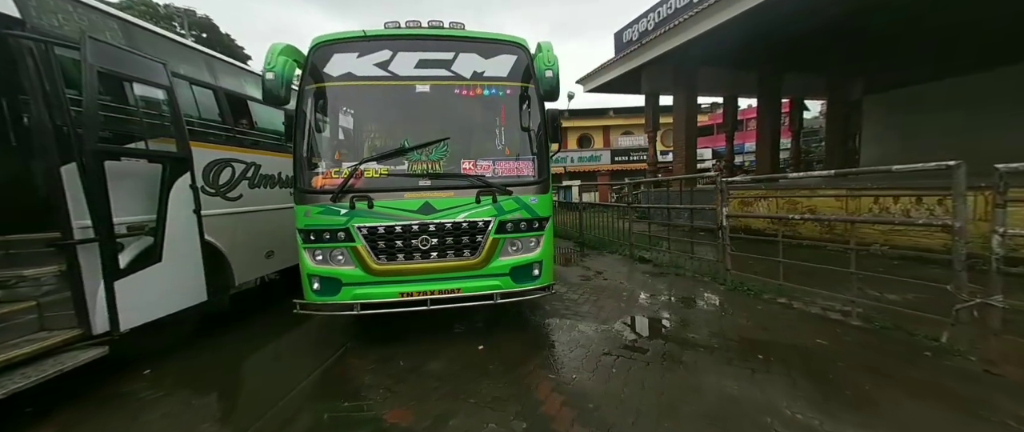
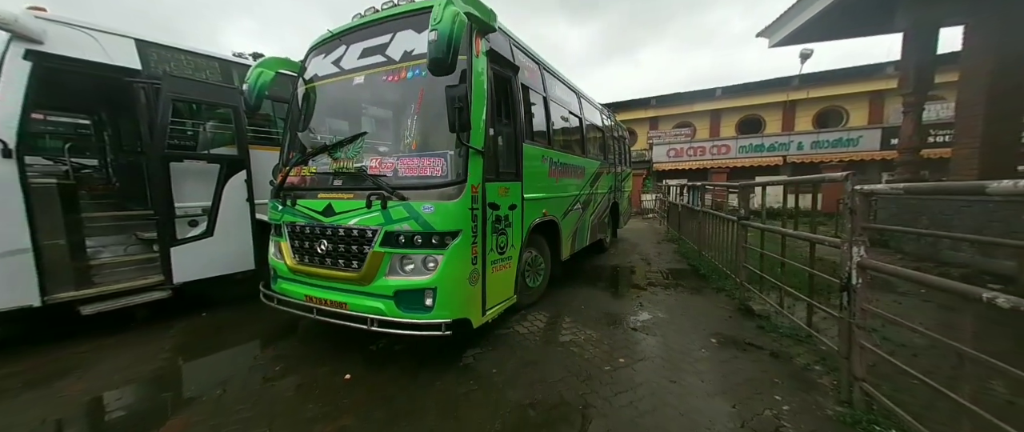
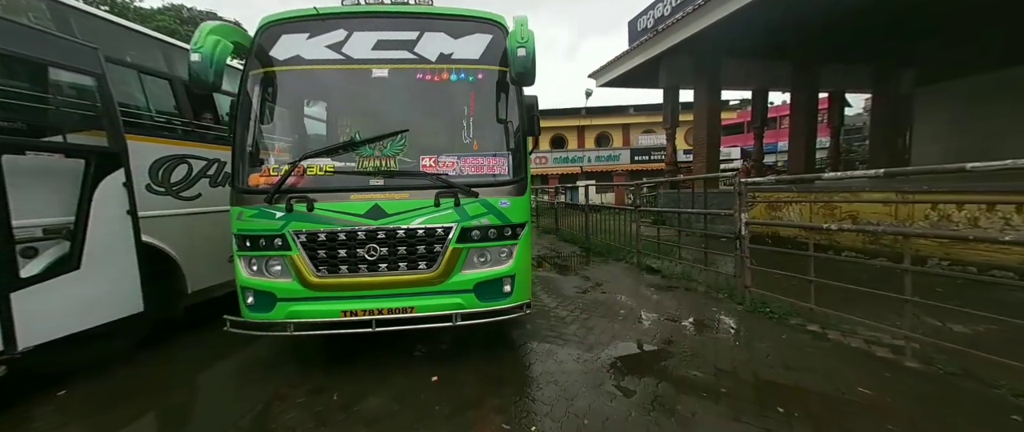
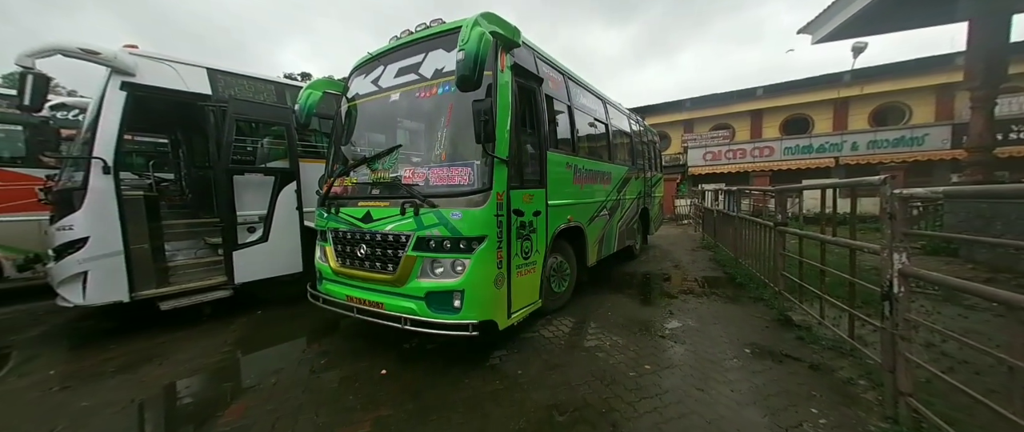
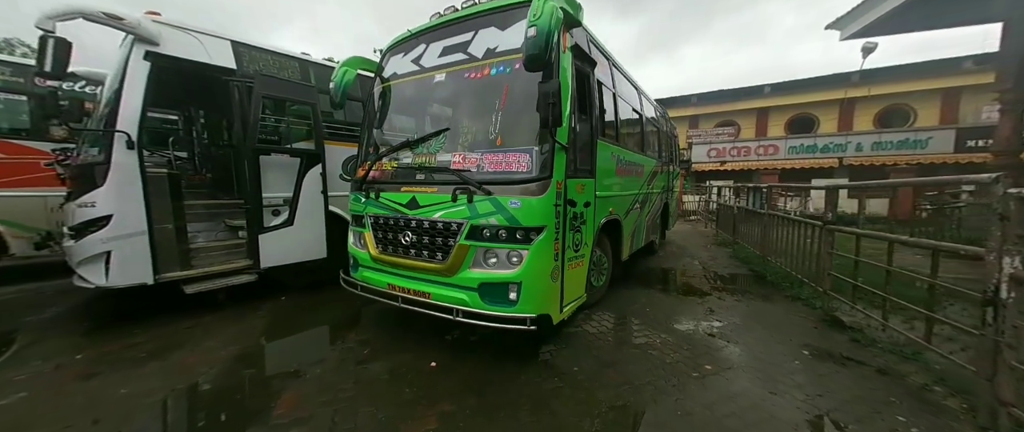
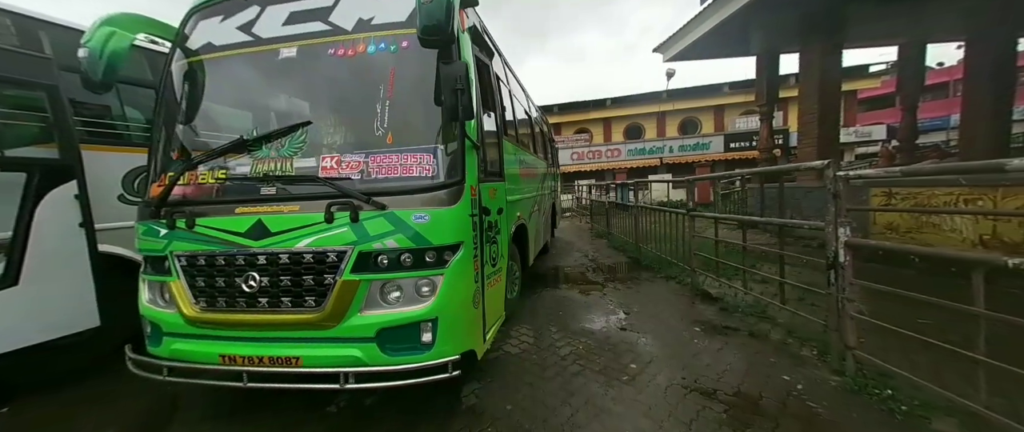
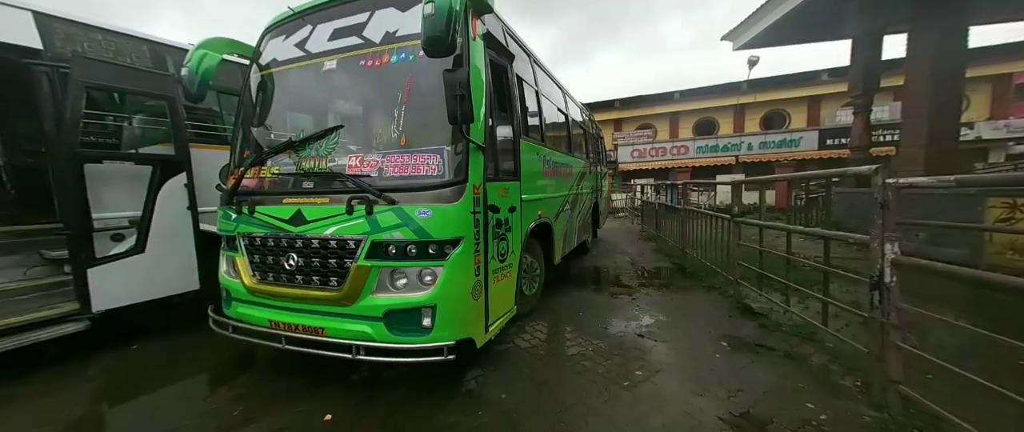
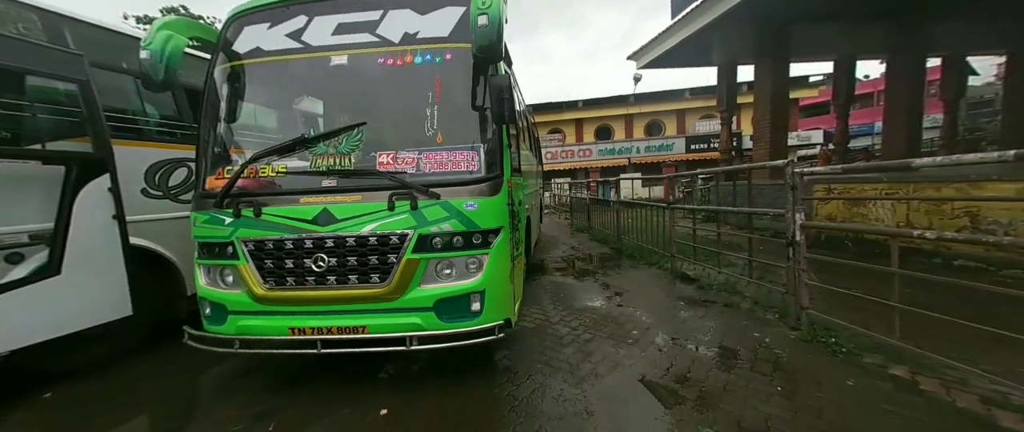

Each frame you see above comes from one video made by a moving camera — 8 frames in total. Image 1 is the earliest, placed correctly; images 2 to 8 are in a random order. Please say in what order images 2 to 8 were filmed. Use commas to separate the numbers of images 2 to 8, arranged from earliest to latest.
3, 8, 6, 7, 2, 4, 5
